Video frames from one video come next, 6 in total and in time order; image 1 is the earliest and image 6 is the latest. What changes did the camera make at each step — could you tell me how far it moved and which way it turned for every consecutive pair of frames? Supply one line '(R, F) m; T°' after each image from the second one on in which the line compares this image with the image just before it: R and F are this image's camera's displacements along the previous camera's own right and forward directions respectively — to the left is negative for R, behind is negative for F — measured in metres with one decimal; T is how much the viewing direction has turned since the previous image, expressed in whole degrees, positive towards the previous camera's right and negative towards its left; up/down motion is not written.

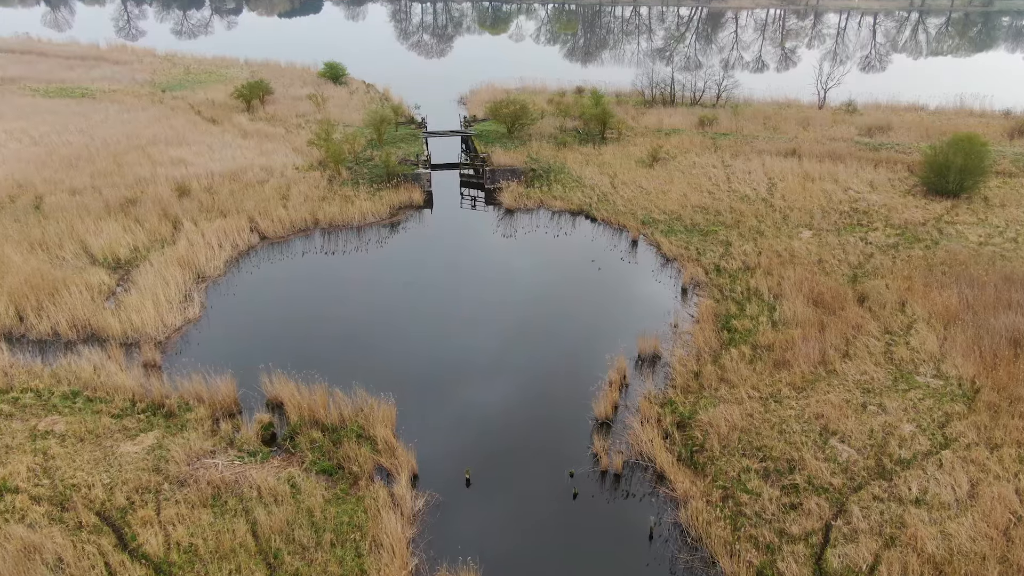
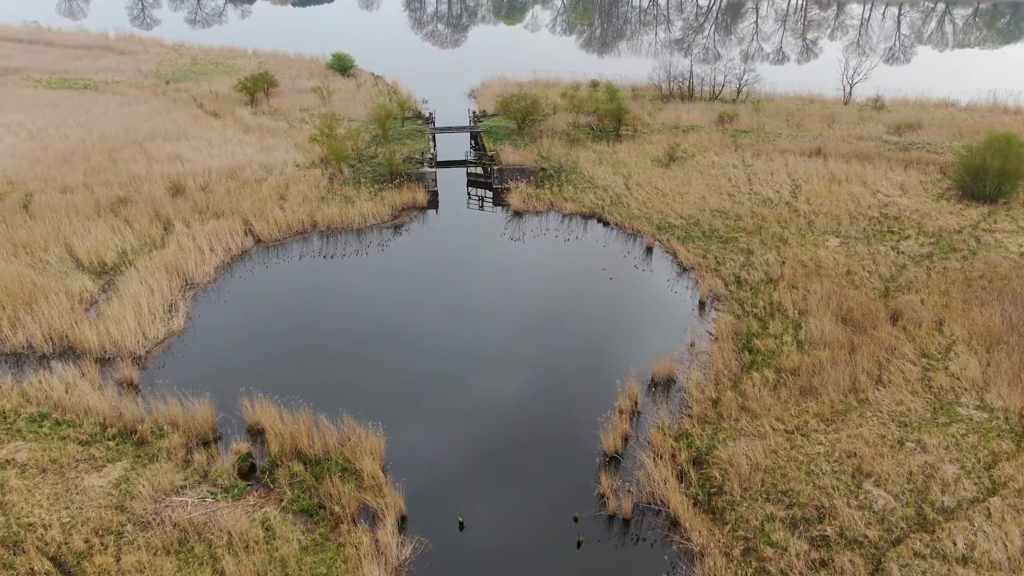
(+0.1, +0.7) m; -1°
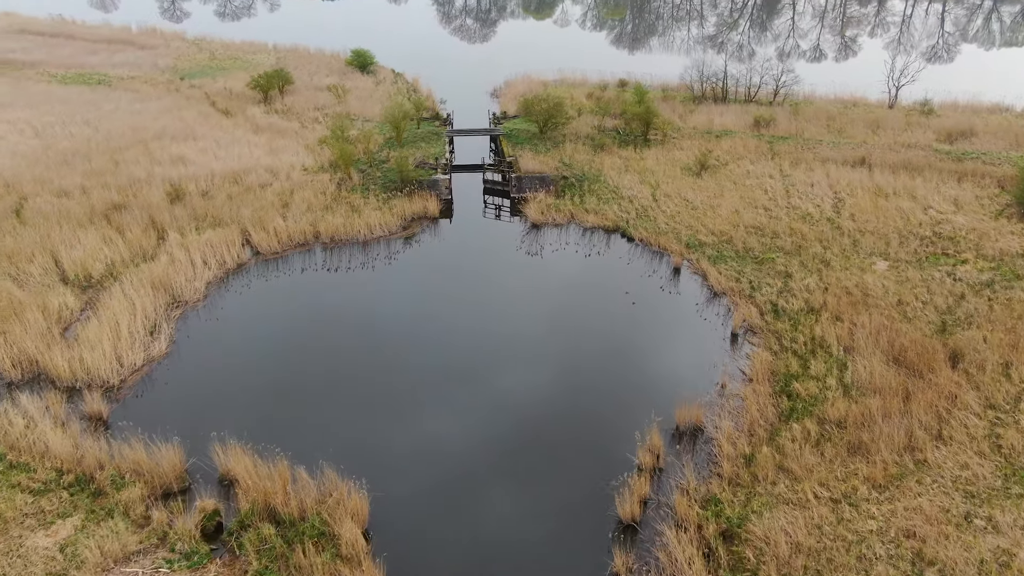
(+0.2, +1.0) m; -2°
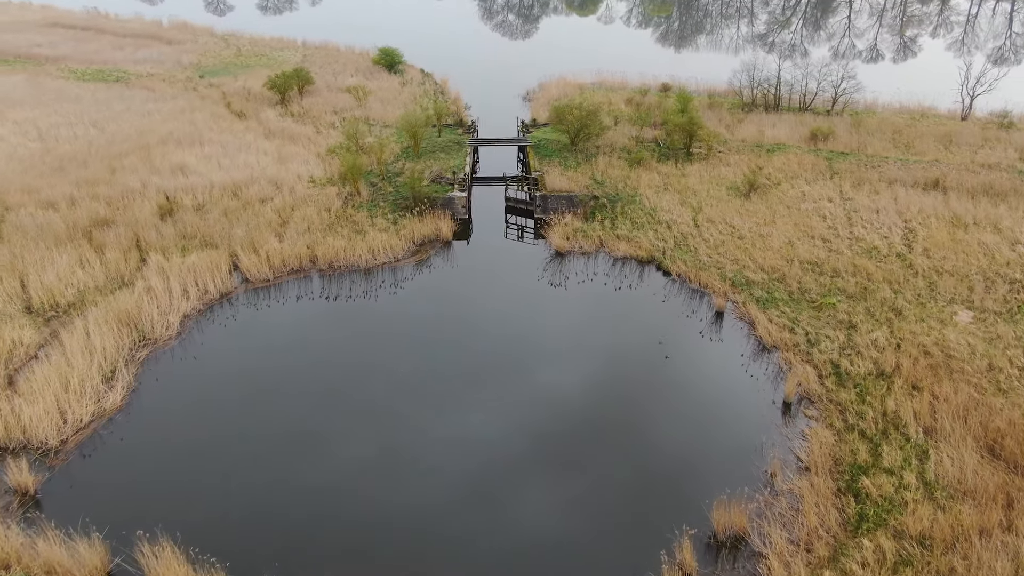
(+0.3, +1.5) m; -3°
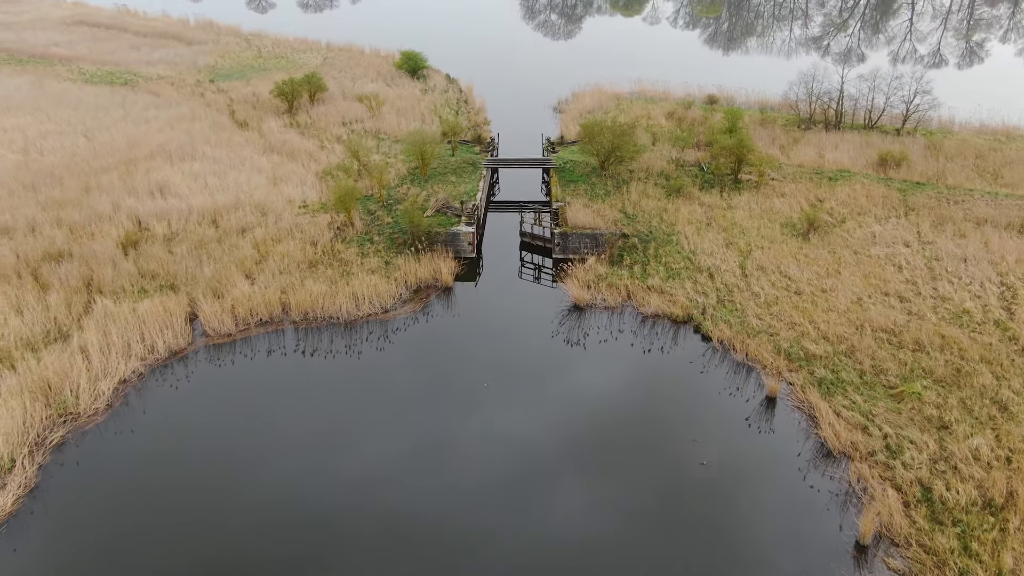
(+0.4, +1.8) m; -3°
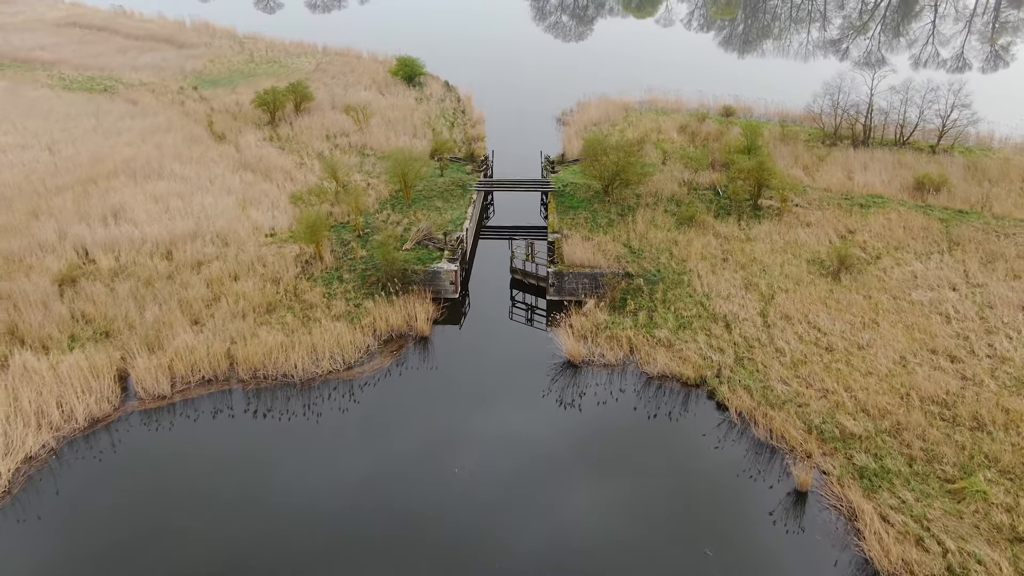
(+0.3, +1.3) m; -1°
